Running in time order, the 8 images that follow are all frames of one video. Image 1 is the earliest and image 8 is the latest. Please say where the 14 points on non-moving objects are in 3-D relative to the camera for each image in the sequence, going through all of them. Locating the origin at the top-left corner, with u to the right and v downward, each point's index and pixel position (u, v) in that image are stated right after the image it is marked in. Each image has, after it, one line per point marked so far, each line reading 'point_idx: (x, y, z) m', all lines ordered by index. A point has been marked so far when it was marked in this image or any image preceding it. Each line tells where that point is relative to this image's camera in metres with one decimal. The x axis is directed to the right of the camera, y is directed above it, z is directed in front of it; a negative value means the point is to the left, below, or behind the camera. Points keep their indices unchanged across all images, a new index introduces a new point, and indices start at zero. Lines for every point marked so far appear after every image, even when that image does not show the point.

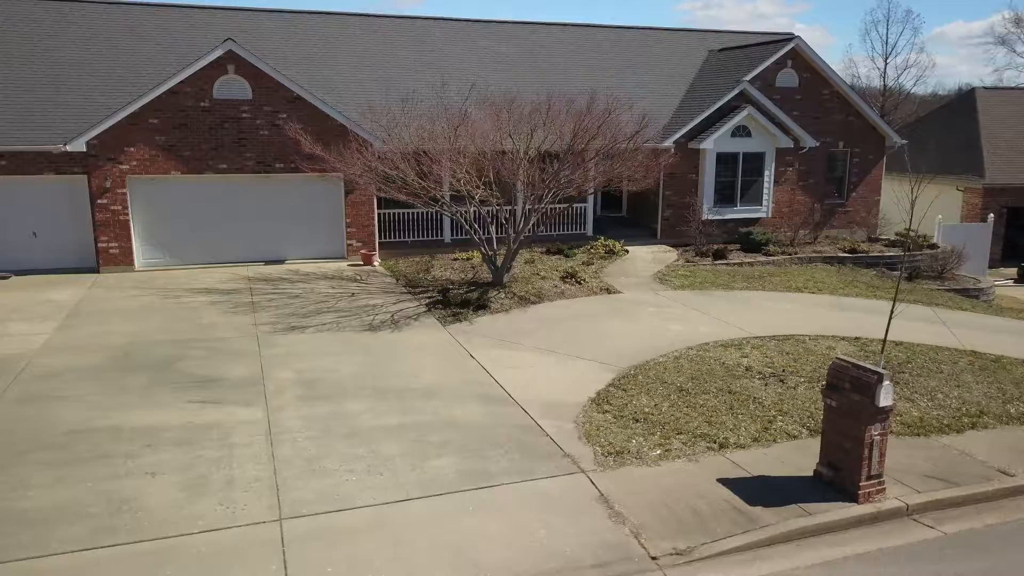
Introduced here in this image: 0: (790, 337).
0: (+4.4, -0.8, +12.8) m
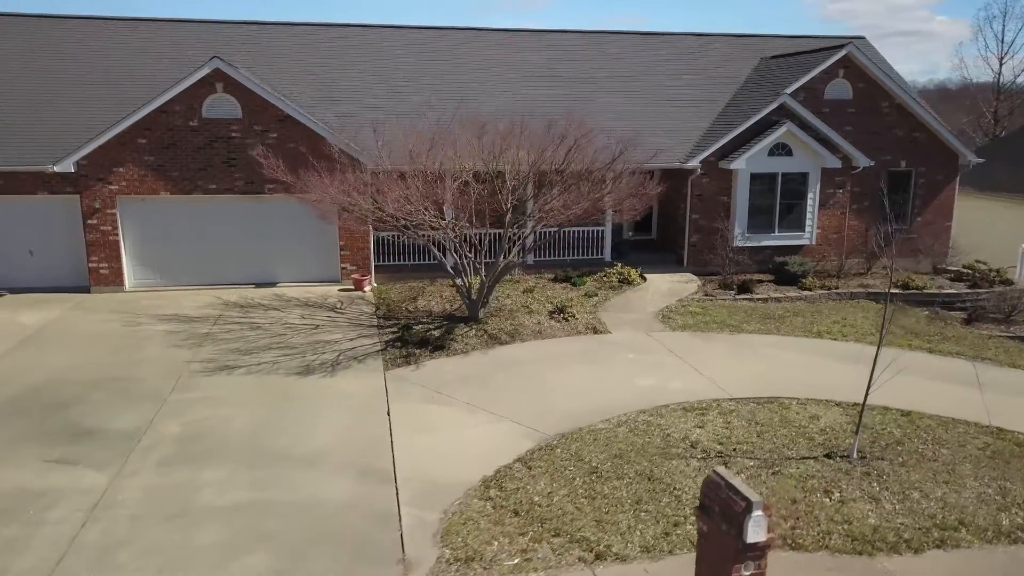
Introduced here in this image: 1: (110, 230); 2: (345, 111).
0: (+3.6, -1.6, +11.0) m
1: (-8.2, +1.2, +16.3) m
2: (-3.7, +3.8, +18.2) m
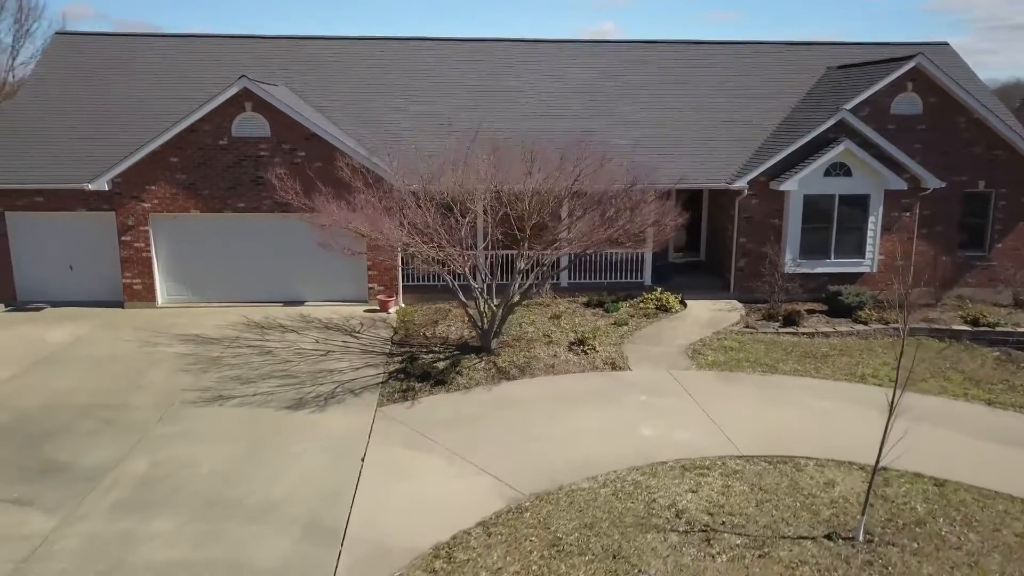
0: (+3.4, -2.2, +10.0) m
1: (-7.6, +0.9, +16.6) m
2: (-2.9, +3.3, +17.9) m
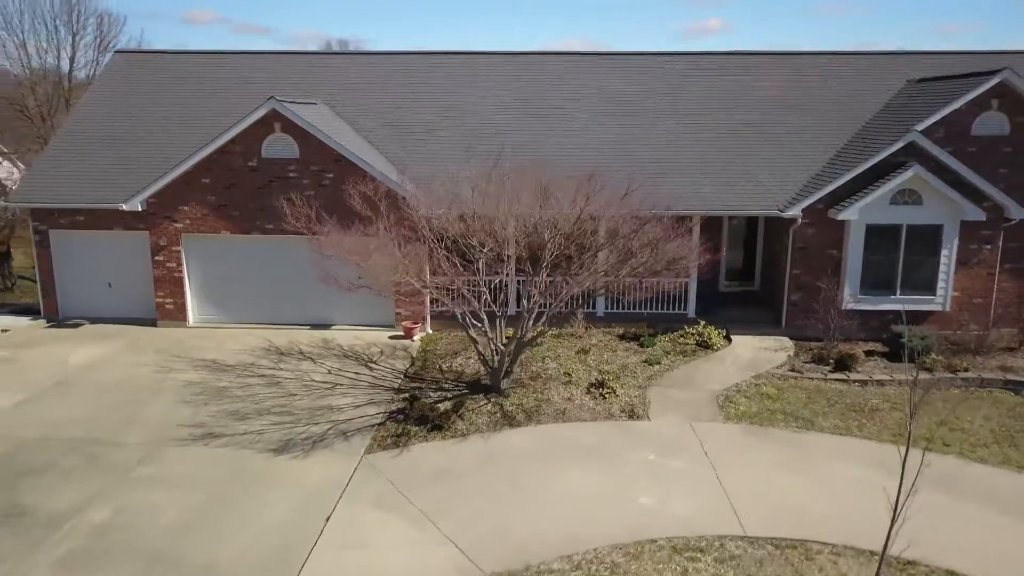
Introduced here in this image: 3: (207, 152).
0: (+3.1, -2.9, +8.8) m
1: (-7.0, +0.5, +16.7) m
2: (-2.1, +2.8, +17.4) m
3: (-6.0, +2.7, +15.9) m
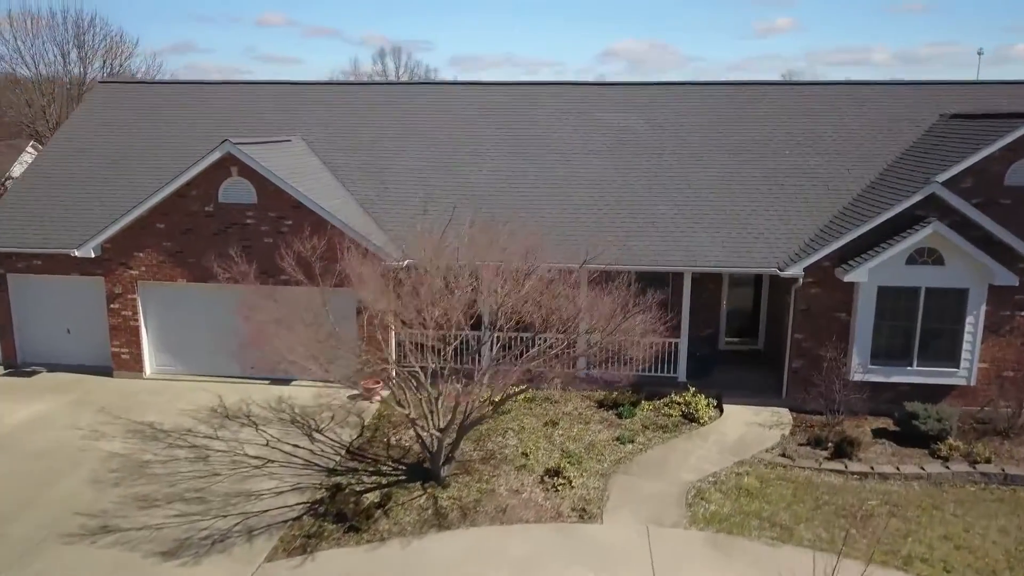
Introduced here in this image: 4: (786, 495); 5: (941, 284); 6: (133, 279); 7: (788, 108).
0: (+1.9, -4.0, +7.3) m
1: (-7.5, -0.5, +15.8) m
2: (-2.6, +1.7, +16.2) m
3: (-6.6, +1.7, +15.0) m
4: (+4.0, -3.0, +11.6) m
5: (+7.3, +0.1, +13.6) m
6: (-7.4, +0.2, +15.6) m
7: (+6.1, +4.0, +17.8) m
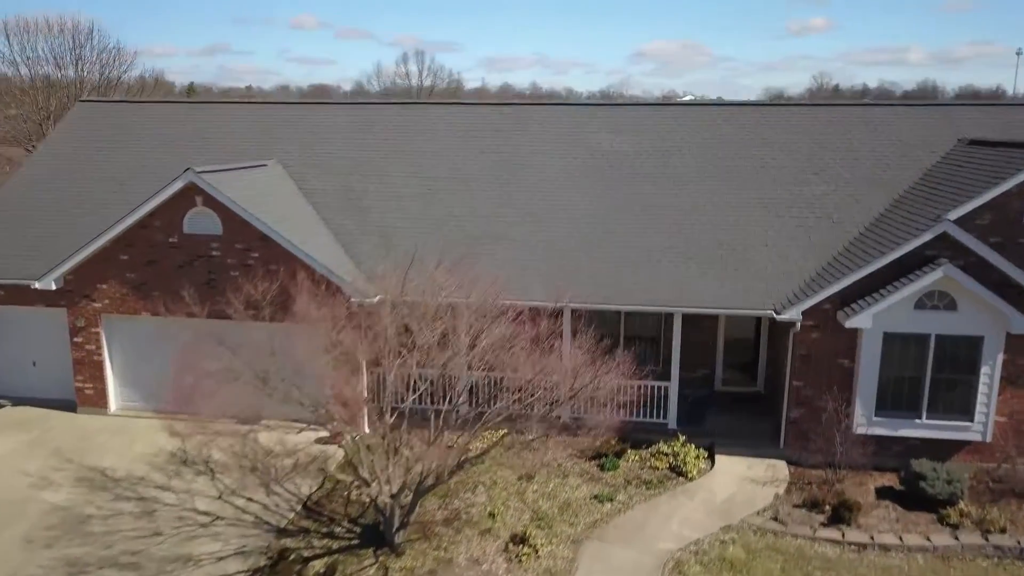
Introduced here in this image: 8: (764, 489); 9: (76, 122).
0: (+1.3, -4.7, +6.3) m
1: (-7.9, -1.1, +15.1) m
2: (-2.9, +1.1, +15.4) m
3: (-6.9, +1.1, +14.3) m
4: (+3.5, -3.7, +10.6) m
5: (+6.8, -0.7, +12.4) m
6: (-7.8, -0.5, +15.0) m
7: (+5.8, +3.3, +16.7) m
8: (+3.9, -3.1, +12.5) m
9: (-10.3, +3.9, +18.9) m
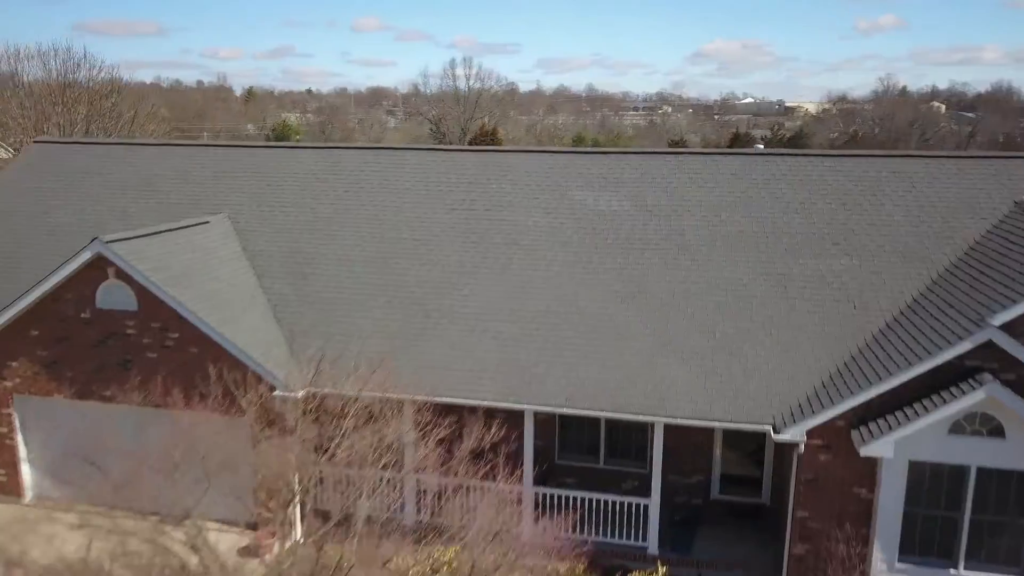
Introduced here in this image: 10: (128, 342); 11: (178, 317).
0: (0.0, -6.1, +4.1) m
1: (-8.5, -2.4, +13.5) m
2: (-3.5, -0.3, +13.4) m
3: (-7.6, -0.2, +12.6) m
4: (+2.4, -5.1, +8.2) m
5: (+6.0, -2.2, +9.9) m
6: (-8.4, -1.7, +13.4) m
7: (+5.3, +1.8, +14.1) m
8: (+3.1, -4.6, +10.1) m
9: (-10.6, +2.7, +17.5) m
10: (-6.1, -0.9, +12.7) m
11: (-5.1, -0.4, +12.3) m
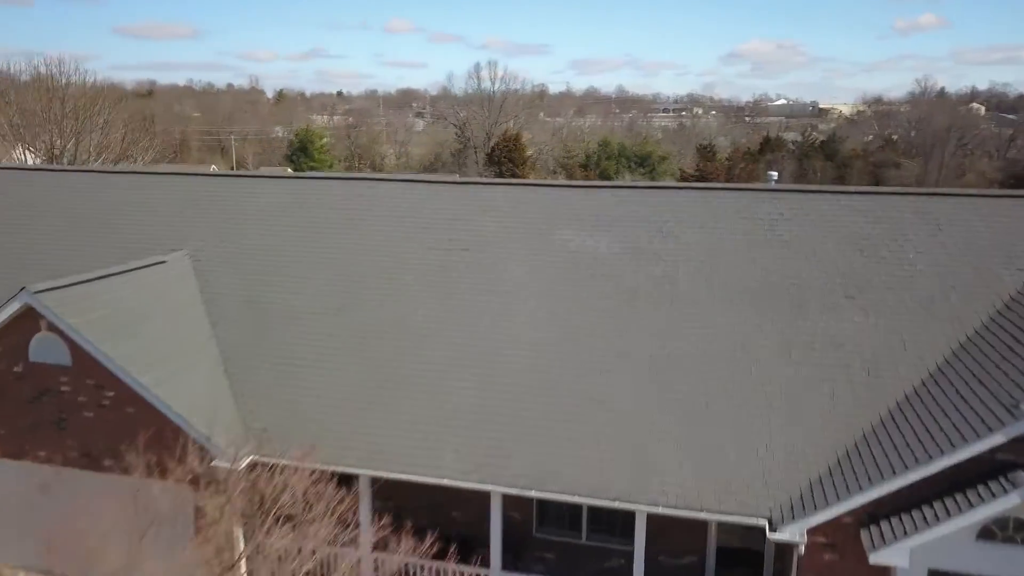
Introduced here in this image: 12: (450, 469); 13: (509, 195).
0: (-0.8, -6.9, +2.8) m
1: (-8.9, -3.2, +12.5) m
2: (-3.9, -1.1, +12.2) m
3: (-8.0, -0.9, +11.6) m
4: (+1.8, -6.0, +6.8) m
5: (+5.4, -3.0, +8.3) m
6: (-8.8, -2.5, +12.3) m
7: (+5.0, +0.9, +12.6) m
8: (+2.5, -5.4, +8.7) m
9: (-10.8, +2.0, +16.5) m
10: (-6.5, -1.6, +11.6) m
11: (-5.5, -1.2, +11.1) m
12: (-0.8, -2.3, +10.3) m
13: (0.0, +1.7, +14.5) m
